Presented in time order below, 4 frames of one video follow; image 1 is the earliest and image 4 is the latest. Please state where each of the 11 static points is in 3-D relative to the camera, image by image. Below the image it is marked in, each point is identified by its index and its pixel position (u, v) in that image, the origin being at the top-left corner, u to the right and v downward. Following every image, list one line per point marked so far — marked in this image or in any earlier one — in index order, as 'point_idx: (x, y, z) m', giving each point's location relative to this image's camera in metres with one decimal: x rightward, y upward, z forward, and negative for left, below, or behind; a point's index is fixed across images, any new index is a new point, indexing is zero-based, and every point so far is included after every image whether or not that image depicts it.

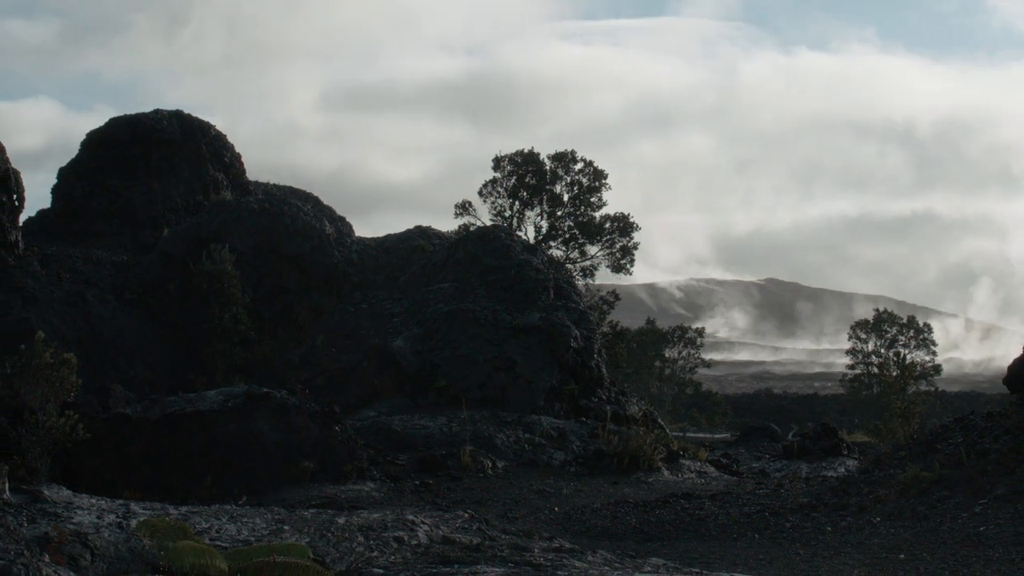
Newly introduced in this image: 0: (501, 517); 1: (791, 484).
0: (-0.2, -3.4, +15.4) m
1: (+4.5, -3.2, +16.7) m
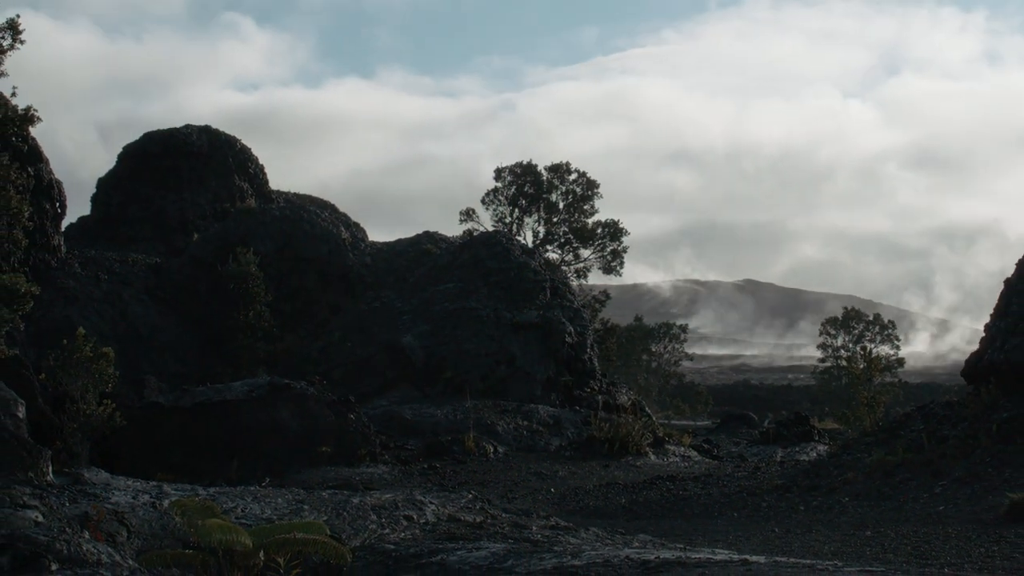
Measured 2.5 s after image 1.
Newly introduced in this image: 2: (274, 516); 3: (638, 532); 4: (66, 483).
0: (-0.2, -3.4, +16.6) m
1: (+4.5, -3.1, +18.0) m
2: (-3.5, -3.4, +14.8) m
3: (+1.8, -3.5, +14.6) m
4: (-6.6, -2.9, +14.9) m
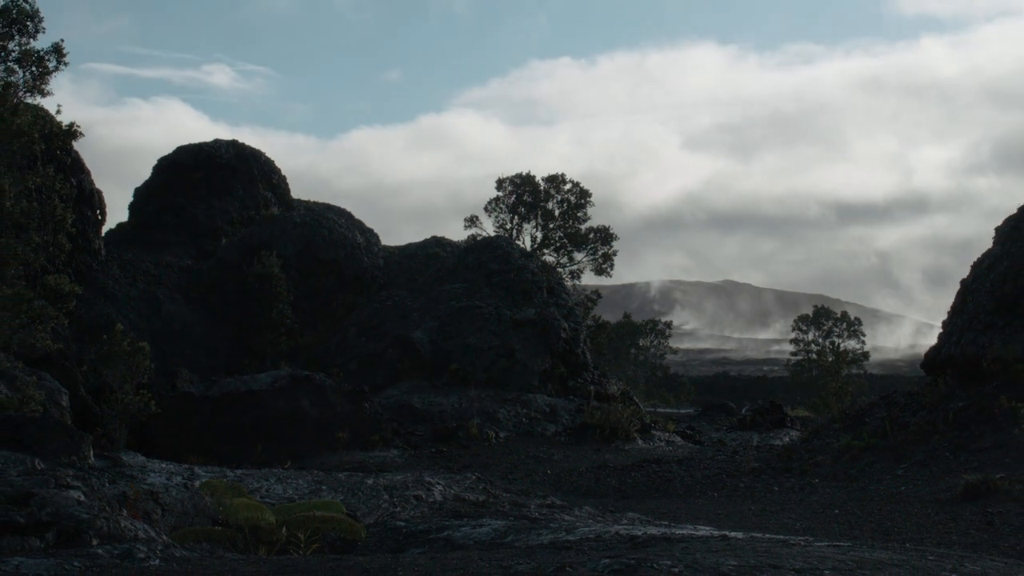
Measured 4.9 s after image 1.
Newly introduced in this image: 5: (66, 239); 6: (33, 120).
0: (-0.2, -3.4, +18.1) m
1: (+4.5, -3.1, +19.4) m
2: (-3.5, -3.4, +16.3) m
3: (+1.8, -3.5, +16.1) m
4: (-6.6, -2.9, +16.4) m
5: (-7.5, +0.8, +17.0) m
6: (-7.2, +2.5, +15.1) m
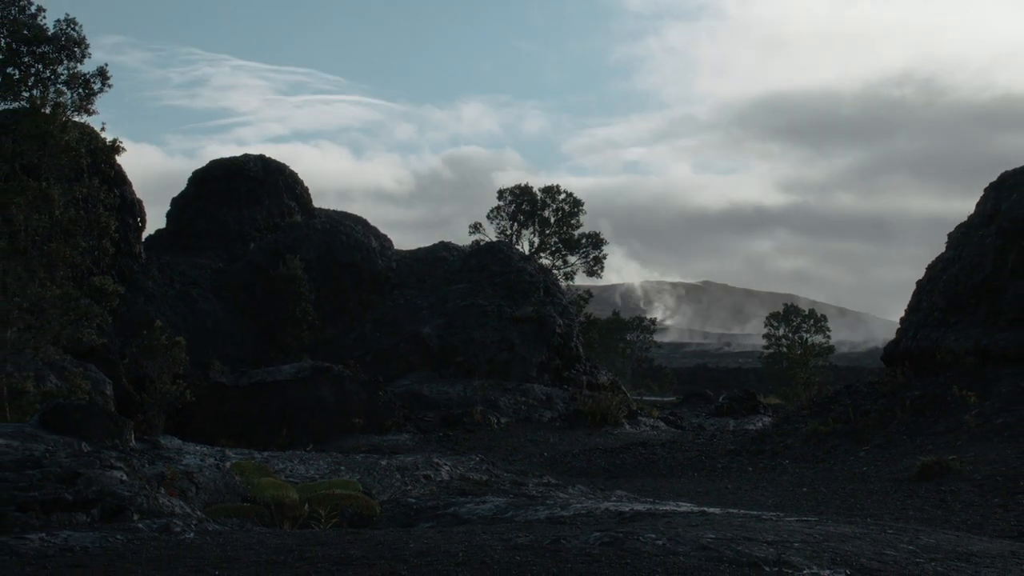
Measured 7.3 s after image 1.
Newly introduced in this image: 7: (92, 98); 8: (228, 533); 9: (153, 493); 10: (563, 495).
0: (-0.2, -3.4, +19.9) m
1: (+4.5, -3.1, +21.1) m
2: (-3.5, -3.4, +18.1) m
3: (+1.8, -3.5, +17.8) m
4: (-6.6, -2.9, +18.2) m
5: (-7.5, +0.8, +18.8) m
6: (-7.2, +2.5, +16.9) m
7: (-7.5, +3.4, +18.1) m
8: (-3.9, -3.4, +14.1) m
9: (-5.1, -2.9, +14.8) m
10: (+0.9, -3.5, +17.2) m
